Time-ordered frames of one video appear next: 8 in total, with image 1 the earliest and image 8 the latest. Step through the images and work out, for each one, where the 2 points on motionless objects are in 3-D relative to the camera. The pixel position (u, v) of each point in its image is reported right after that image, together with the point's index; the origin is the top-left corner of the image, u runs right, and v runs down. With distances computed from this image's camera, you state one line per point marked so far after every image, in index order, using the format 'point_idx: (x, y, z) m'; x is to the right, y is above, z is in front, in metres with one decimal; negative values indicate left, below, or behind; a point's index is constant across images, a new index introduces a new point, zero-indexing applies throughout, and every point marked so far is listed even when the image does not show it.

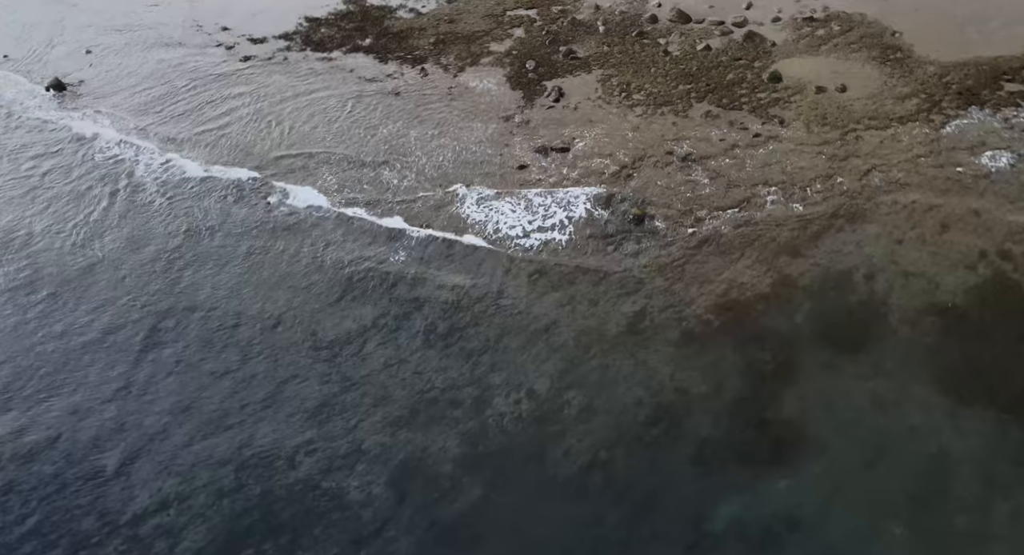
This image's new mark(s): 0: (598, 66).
0: (+0.5, +1.3, +5.6) m
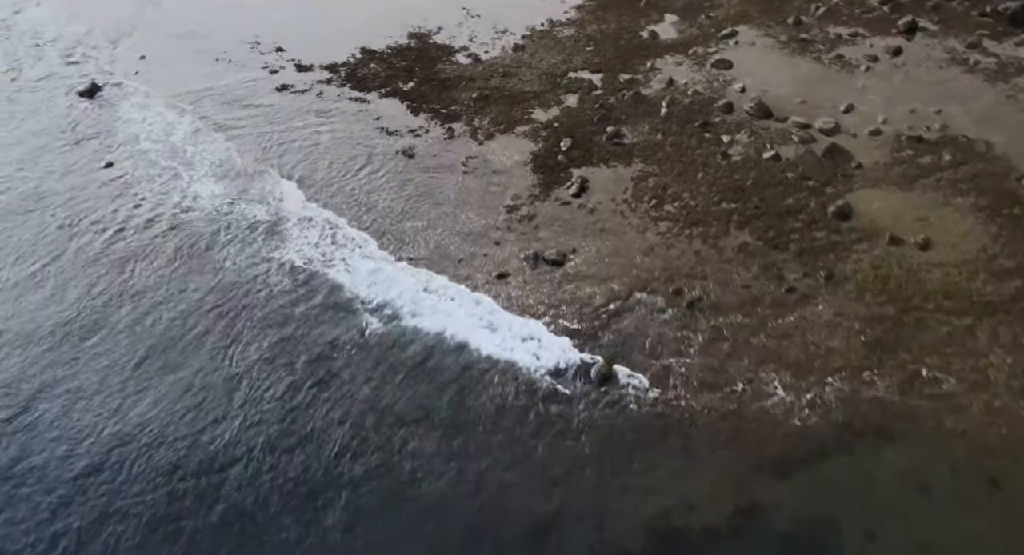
0: (+0.6, +0.6, +4.6) m
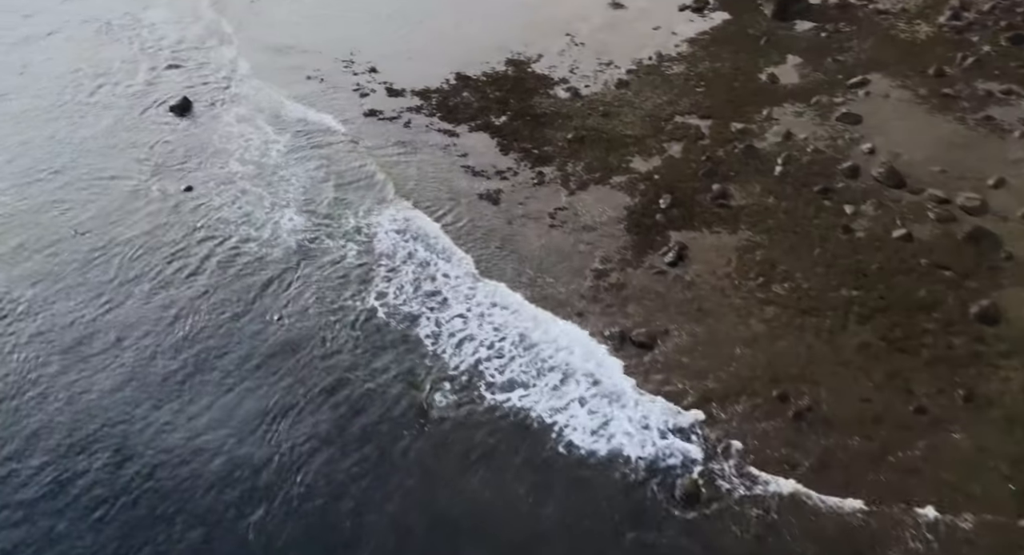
0: (+1.1, +0.2, +4.1) m
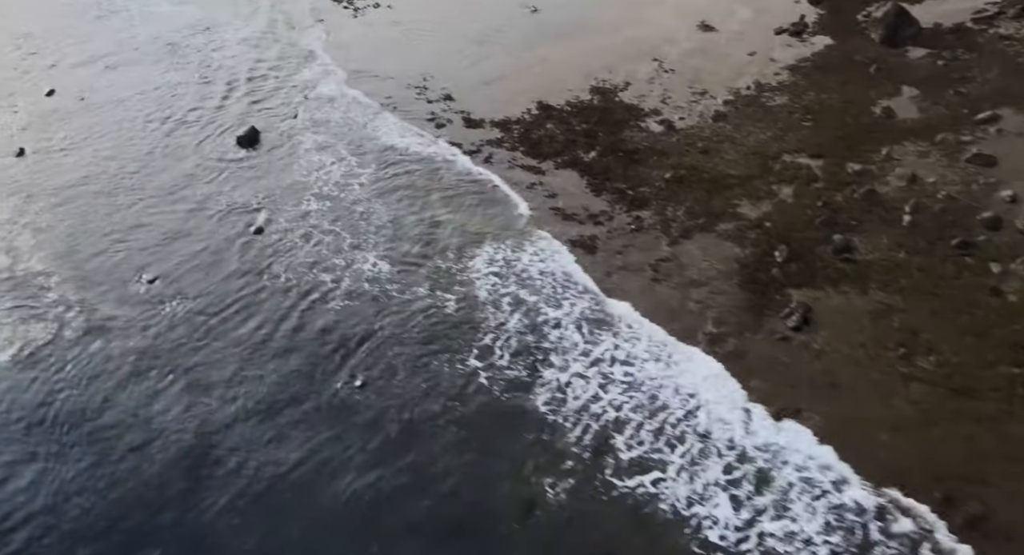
0: (+1.5, 0.0, +3.7) m
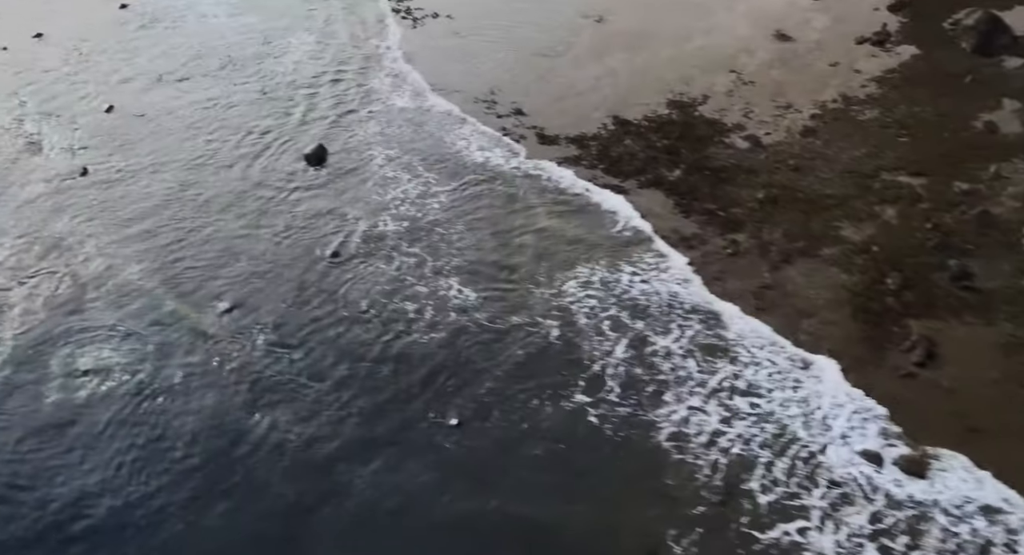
0: (+1.9, -0.1, +3.5) m
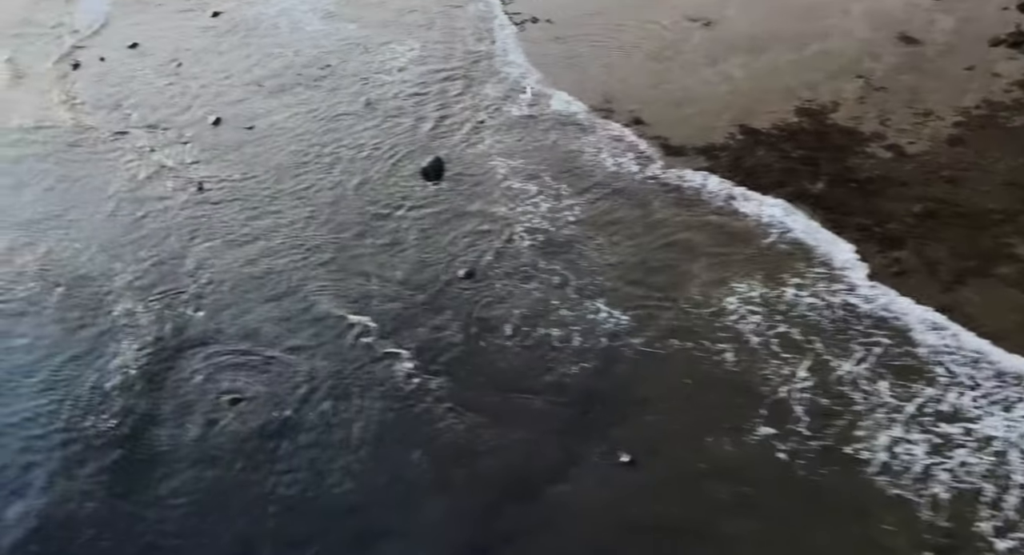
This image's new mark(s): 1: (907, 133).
0: (+2.5, -0.2, +3.2) m
1: (+2.0, +0.7, +4.7) m
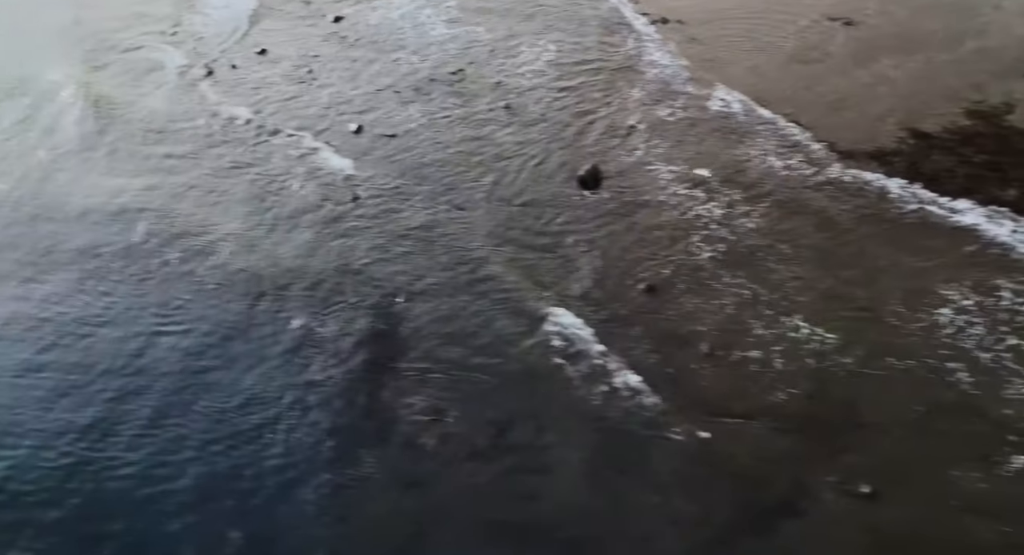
0: (+3.2, -0.3, +2.9) m
1: (+2.8, +0.7, +4.4) m
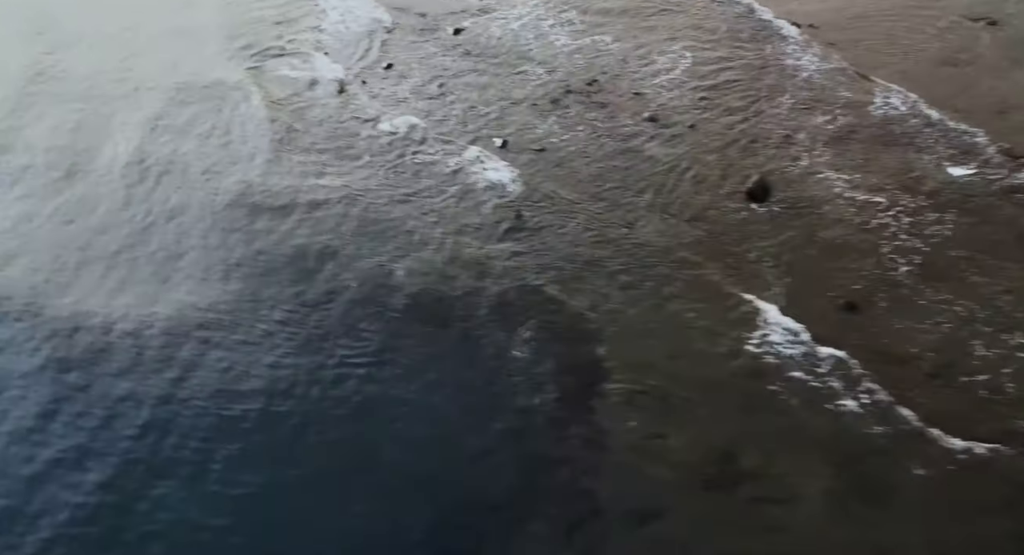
0: (+4.0, -0.3, +2.7) m
1: (+3.6, +0.6, +4.2) m
